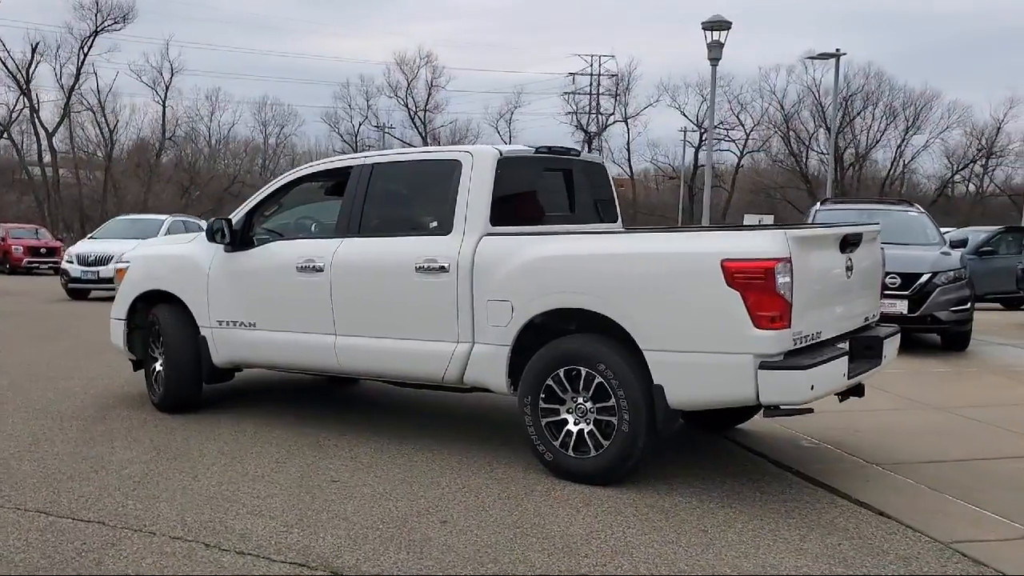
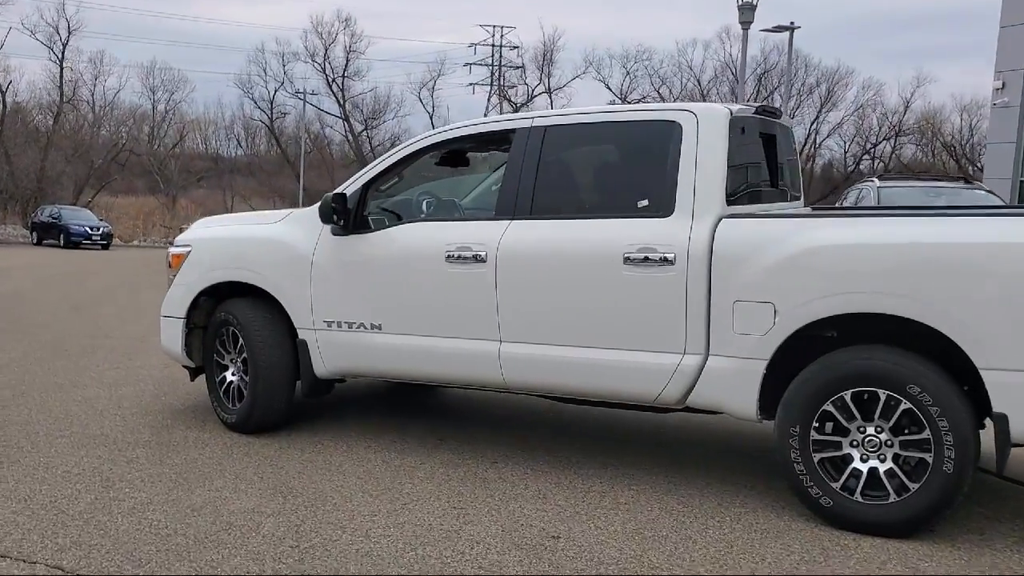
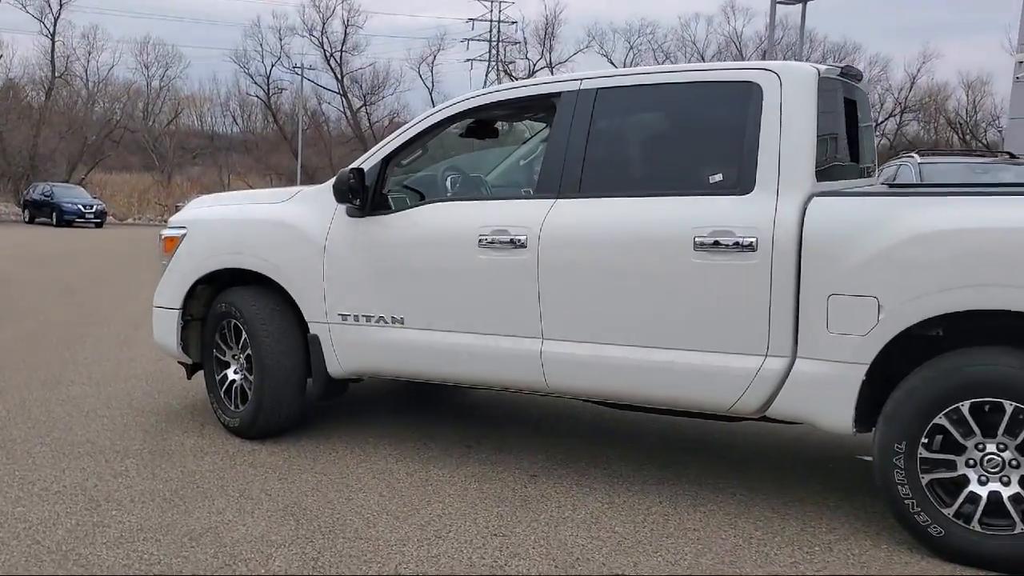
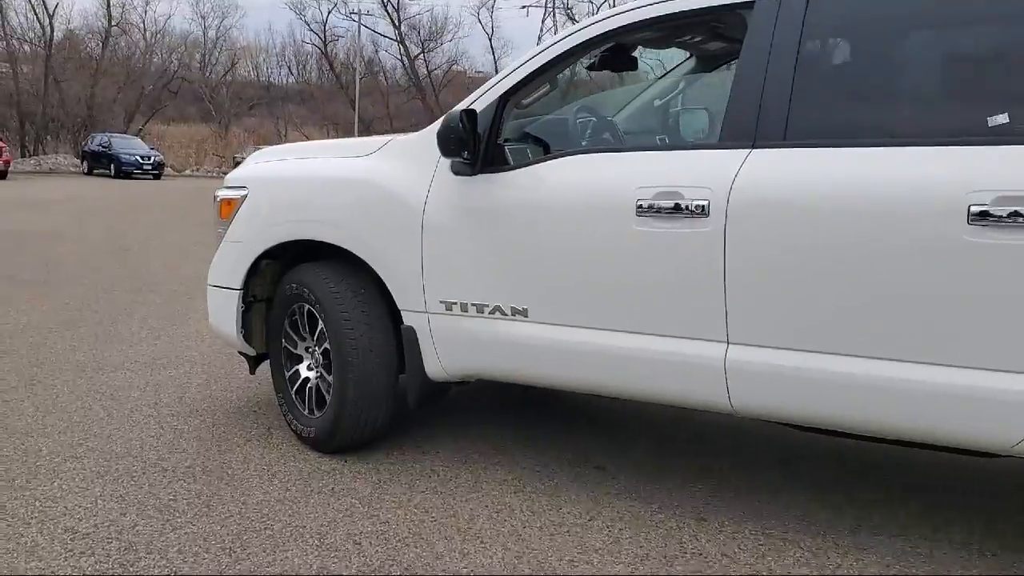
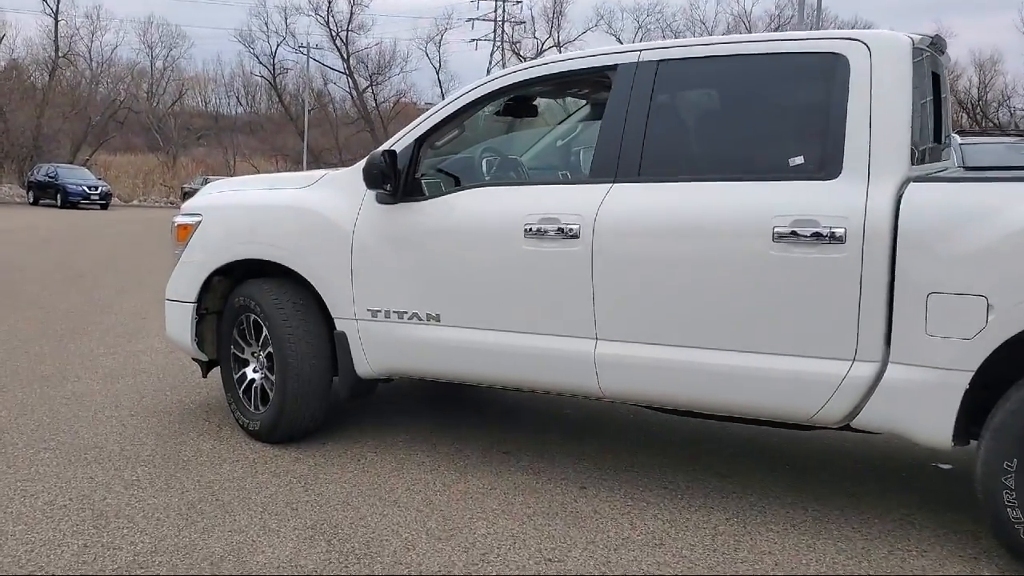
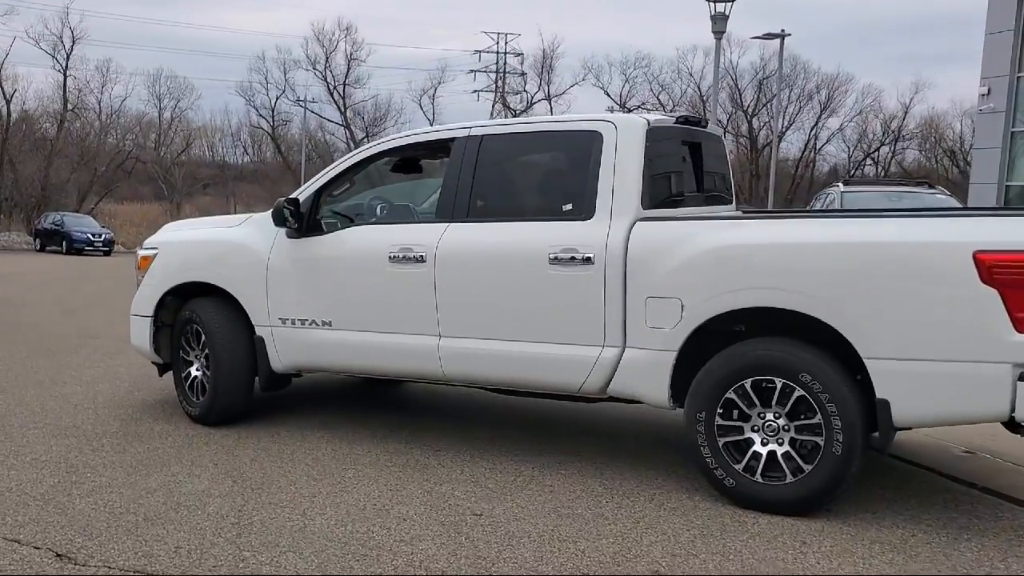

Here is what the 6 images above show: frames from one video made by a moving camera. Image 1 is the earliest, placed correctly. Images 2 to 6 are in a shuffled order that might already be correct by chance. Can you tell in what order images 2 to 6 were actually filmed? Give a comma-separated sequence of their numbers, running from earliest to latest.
6, 2, 3, 5, 4
